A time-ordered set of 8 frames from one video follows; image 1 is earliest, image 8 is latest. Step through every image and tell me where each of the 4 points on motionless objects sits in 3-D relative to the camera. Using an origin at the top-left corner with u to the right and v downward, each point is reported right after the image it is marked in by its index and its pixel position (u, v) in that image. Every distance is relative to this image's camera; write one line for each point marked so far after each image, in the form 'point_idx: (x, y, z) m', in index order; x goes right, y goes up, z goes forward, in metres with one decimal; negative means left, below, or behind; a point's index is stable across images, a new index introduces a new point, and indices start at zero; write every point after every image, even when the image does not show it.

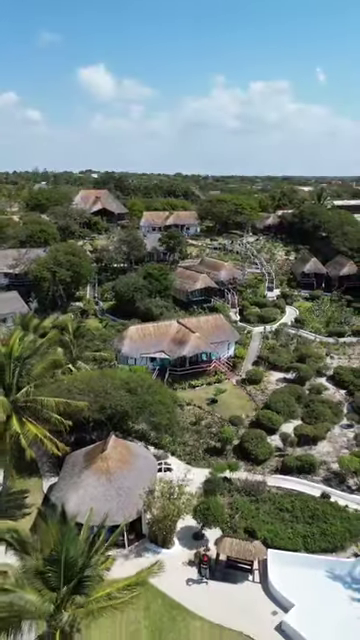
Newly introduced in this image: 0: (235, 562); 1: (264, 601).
0: (+2.2, -9.7, +19.6) m
1: (+3.2, -10.6, +18.4) m
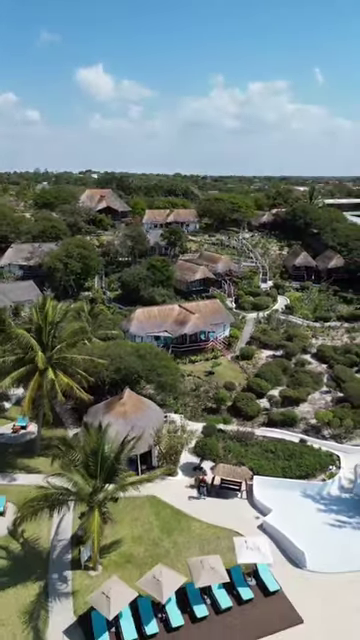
0: (+2.4, -8.2, +24.6) m
1: (+3.3, -9.1, +23.4) m
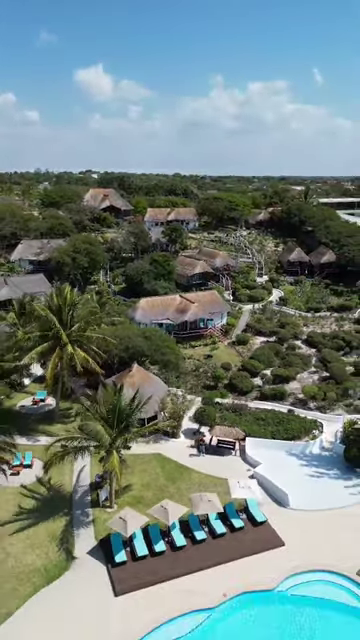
0: (+2.5, -7.1, +28.3) m
1: (+3.4, -8.0, +27.1) m
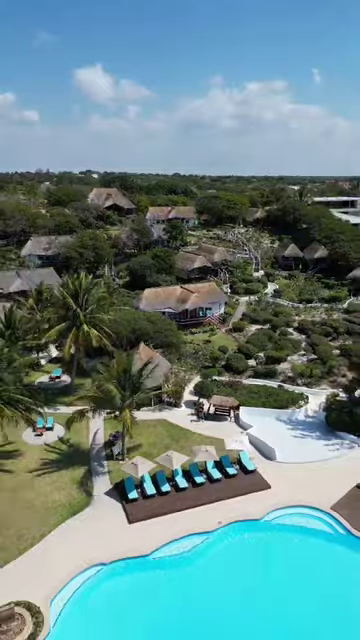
0: (+2.6, -6.0, +32.2) m
1: (+3.6, -6.8, +31.0) m
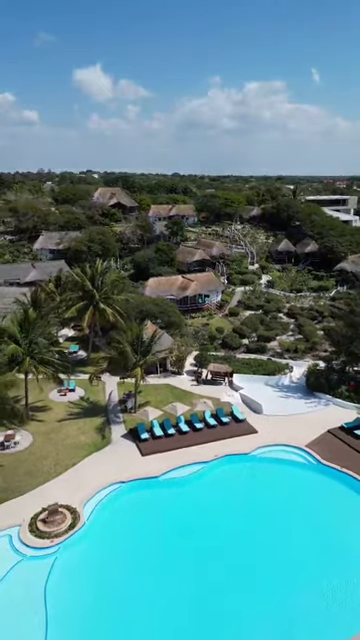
0: (+2.8, -4.4, +37.7) m
1: (+3.7, -5.2, +36.4) m
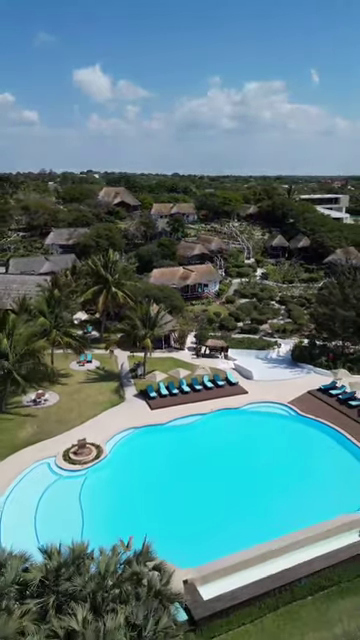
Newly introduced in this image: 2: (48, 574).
0: (+3.0, -2.7, +43.3) m
1: (+3.9, -3.6, +42.0) m
2: (-4.3, -8.1, +15.8) m
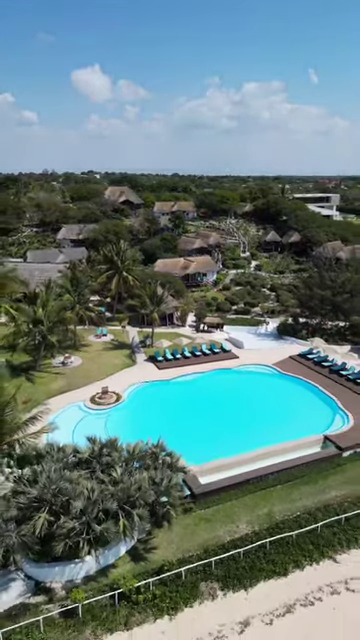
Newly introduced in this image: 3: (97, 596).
0: (+3.2, -0.7, +50.3) m
1: (+4.1, -1.5, +49.1) m
2: (-4.0, -6.1, +22.8) m
3: (-3.4, -11.3, +19.9) m
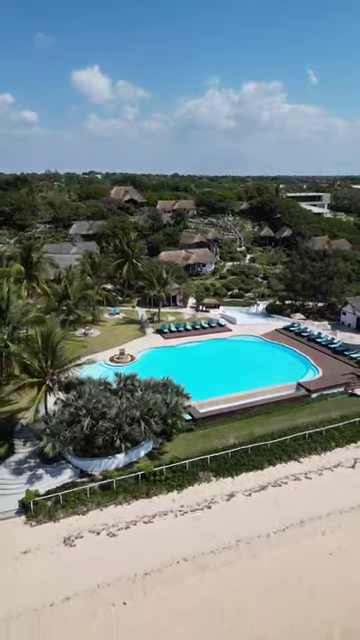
0: (+3.4, +1.6, +58.2) m
1: (+4.4, +0.7, +57.0) m
2: (-3.8, -3.8, +30.7) m
3: (-3.1, -9.0, +27.8) m
